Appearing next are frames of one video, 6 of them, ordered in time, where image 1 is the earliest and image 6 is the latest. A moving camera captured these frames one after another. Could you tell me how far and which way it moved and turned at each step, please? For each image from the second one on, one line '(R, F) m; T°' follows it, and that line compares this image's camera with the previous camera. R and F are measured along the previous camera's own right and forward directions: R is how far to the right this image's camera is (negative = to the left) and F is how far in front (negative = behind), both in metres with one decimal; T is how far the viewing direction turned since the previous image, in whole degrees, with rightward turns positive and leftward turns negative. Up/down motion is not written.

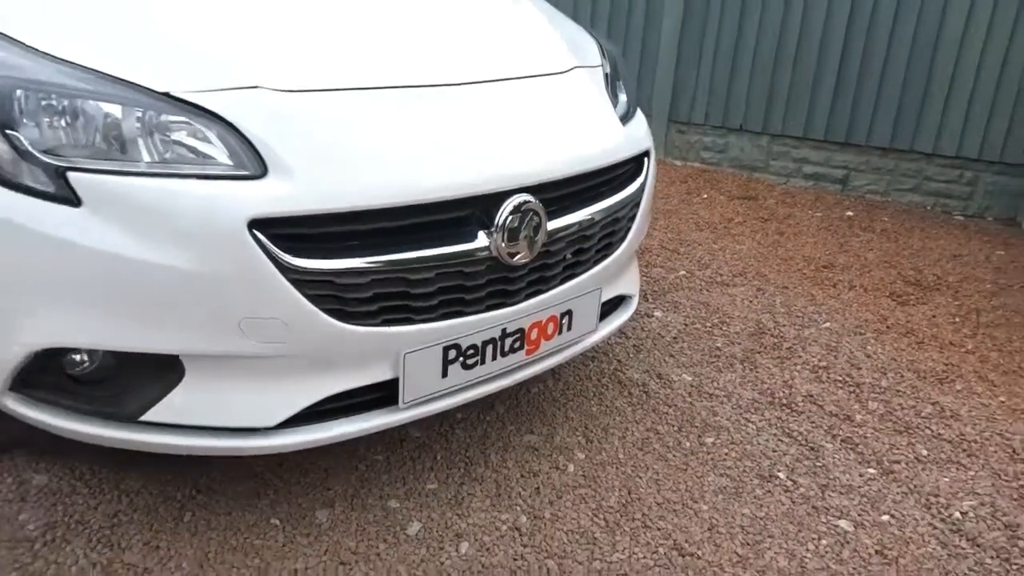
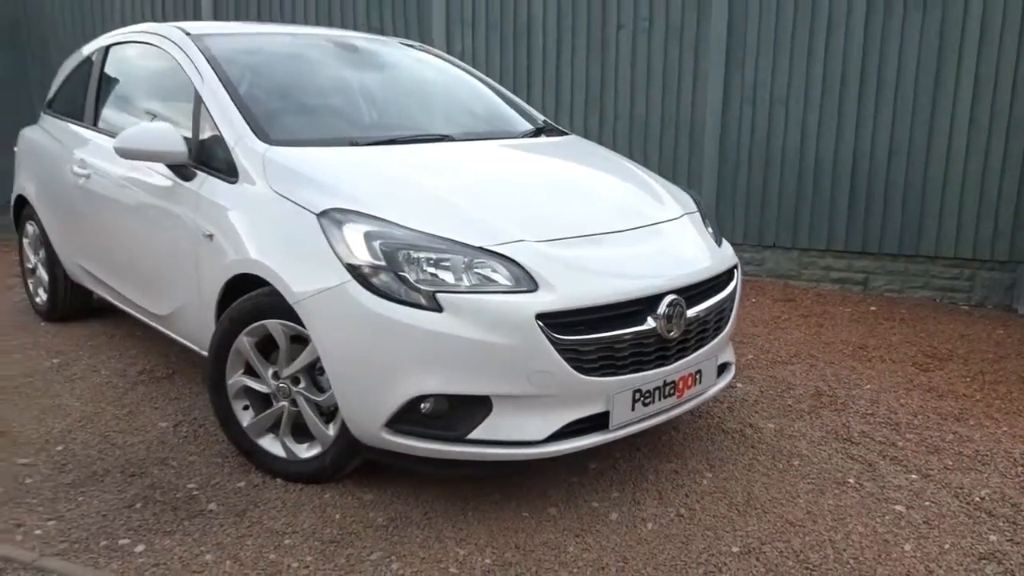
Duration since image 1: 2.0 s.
(-0.5, -1.2) m; -1°
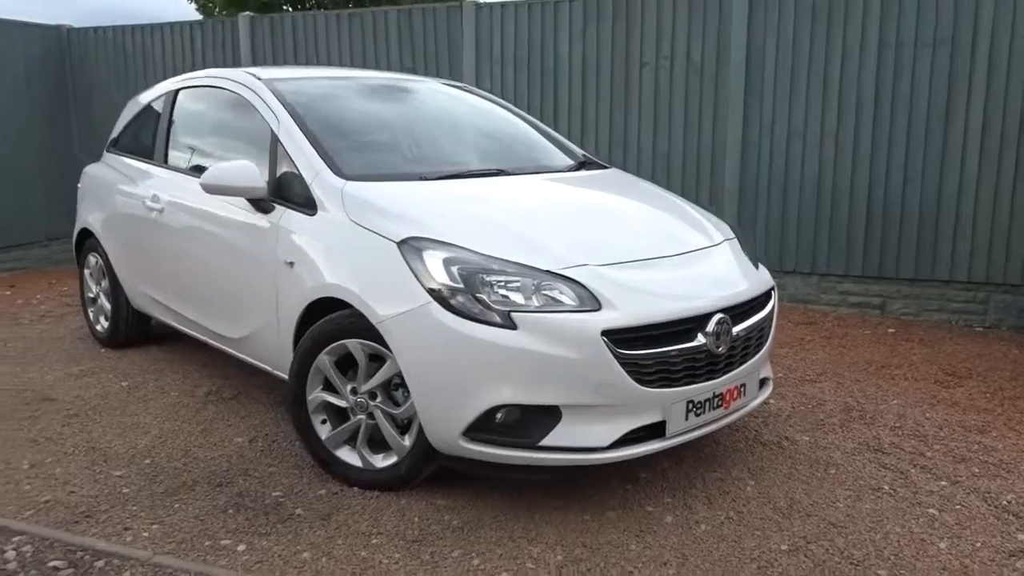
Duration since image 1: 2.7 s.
(-0.2, -0.3) m; 0°
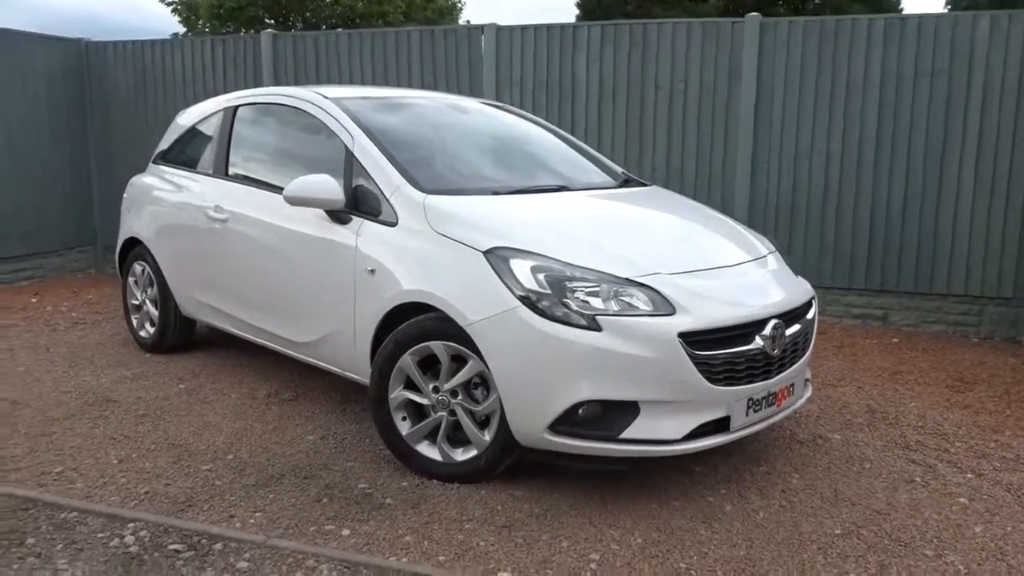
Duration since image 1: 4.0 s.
(-0.5, -0.3) m; +2°
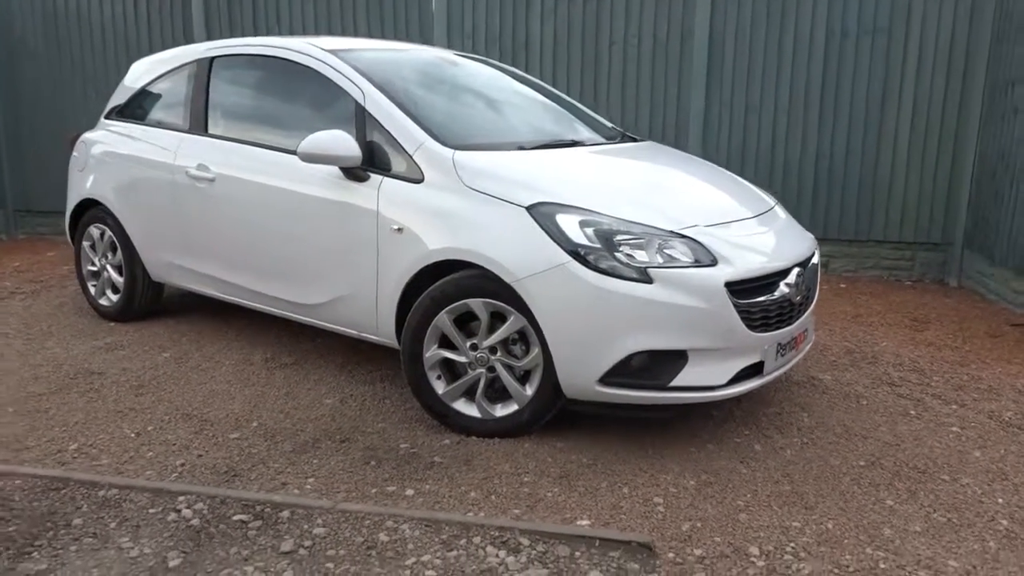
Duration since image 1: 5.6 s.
(-0.7, 0.0) m; +8°
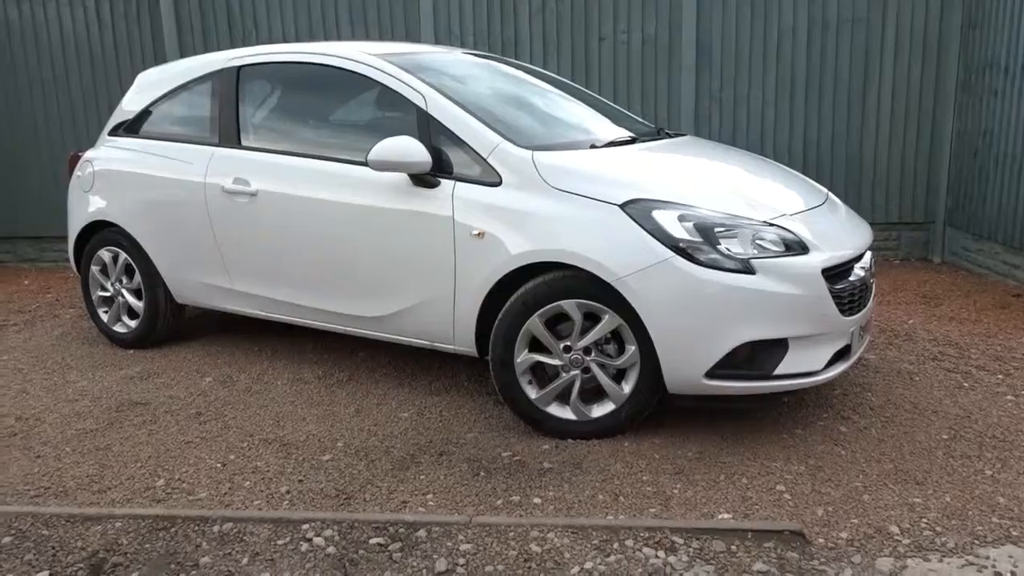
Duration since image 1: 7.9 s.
(-0.7, +0.1) m; +5°
